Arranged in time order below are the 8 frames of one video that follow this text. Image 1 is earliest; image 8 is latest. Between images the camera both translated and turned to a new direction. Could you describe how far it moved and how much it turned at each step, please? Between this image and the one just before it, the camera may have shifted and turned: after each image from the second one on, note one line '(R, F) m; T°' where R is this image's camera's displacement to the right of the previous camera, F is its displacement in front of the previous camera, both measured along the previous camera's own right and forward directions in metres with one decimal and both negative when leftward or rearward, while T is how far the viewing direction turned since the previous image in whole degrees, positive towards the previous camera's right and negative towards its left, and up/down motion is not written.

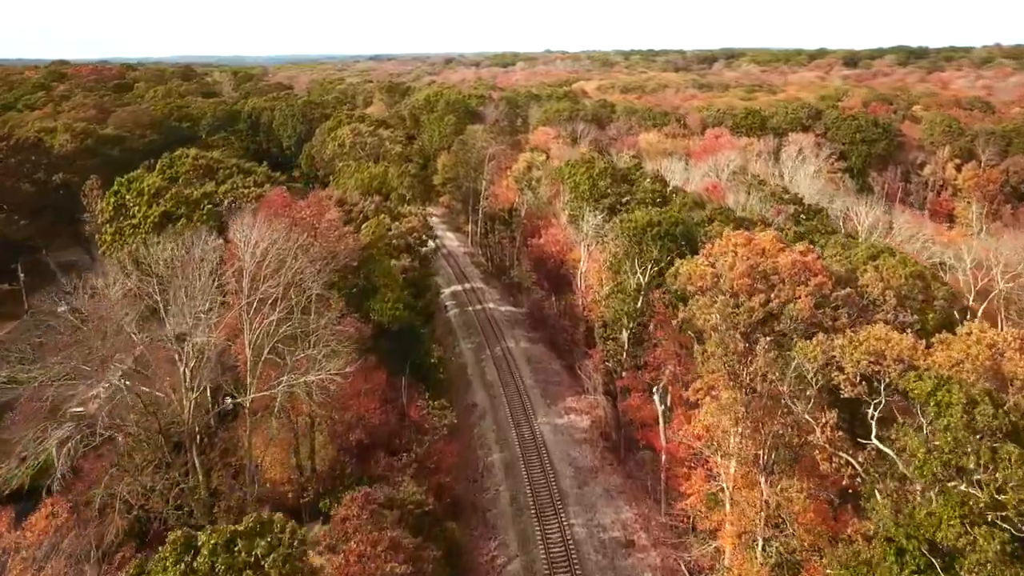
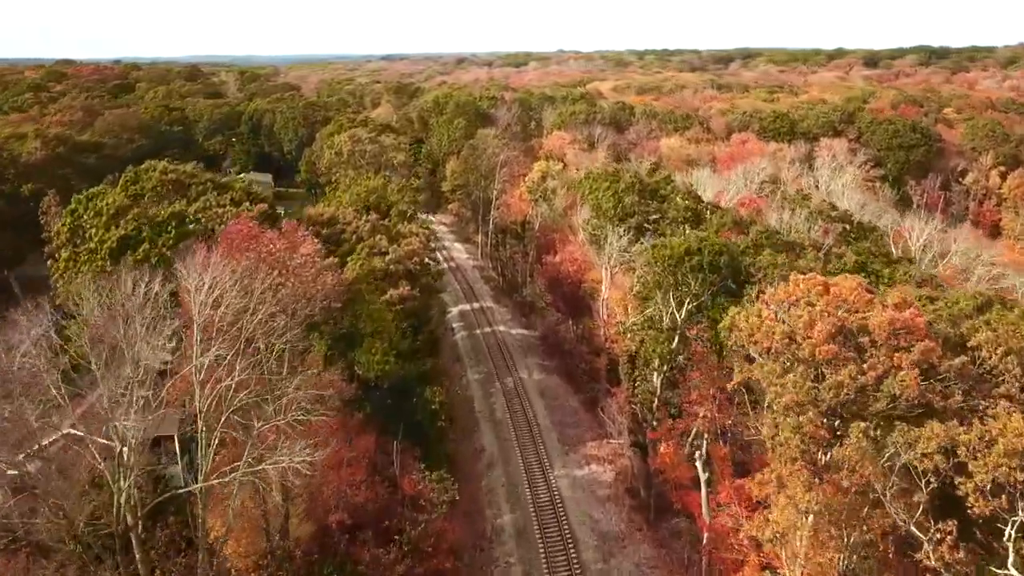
(-0.1, +3.4) m; -1°
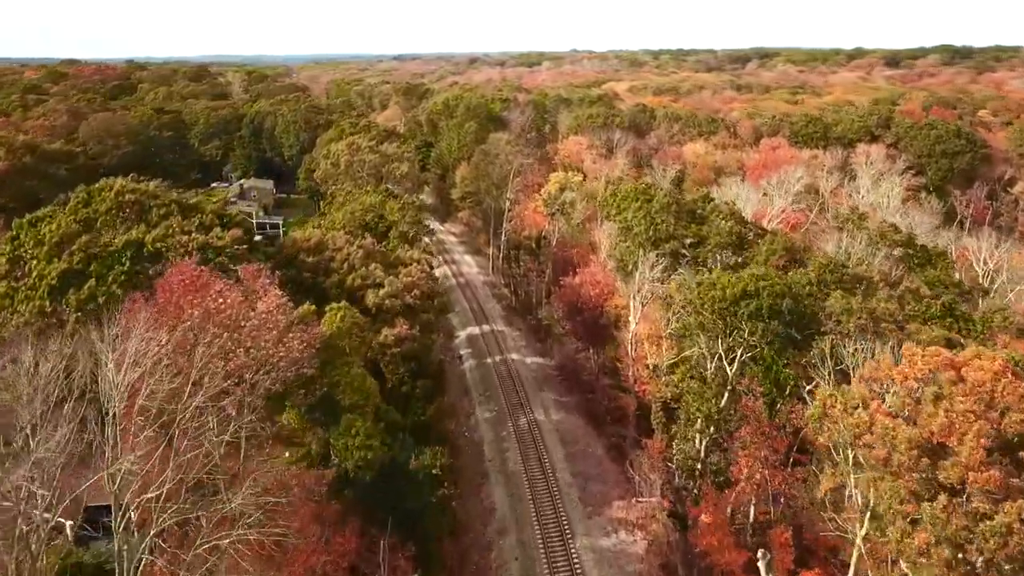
(-0.1, +3.5) m; -1°
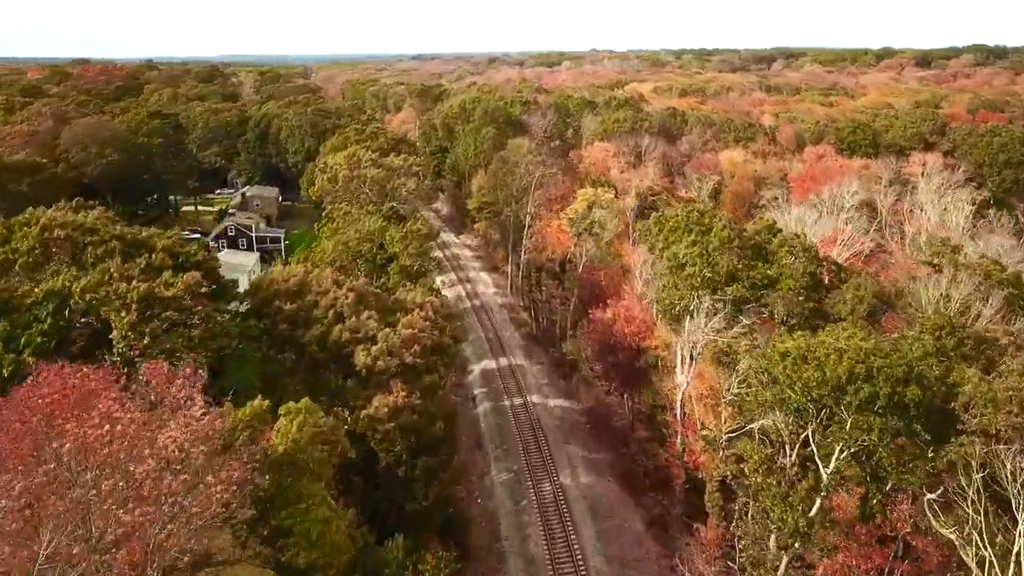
(-0.2, +4.1) m; -1°
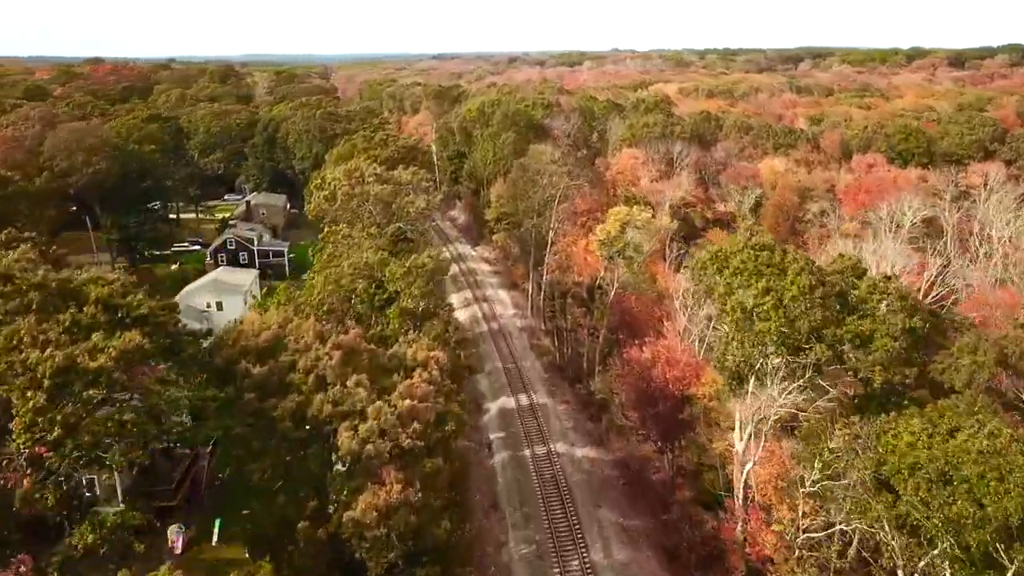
(-0.1, +3.5) m; -1°
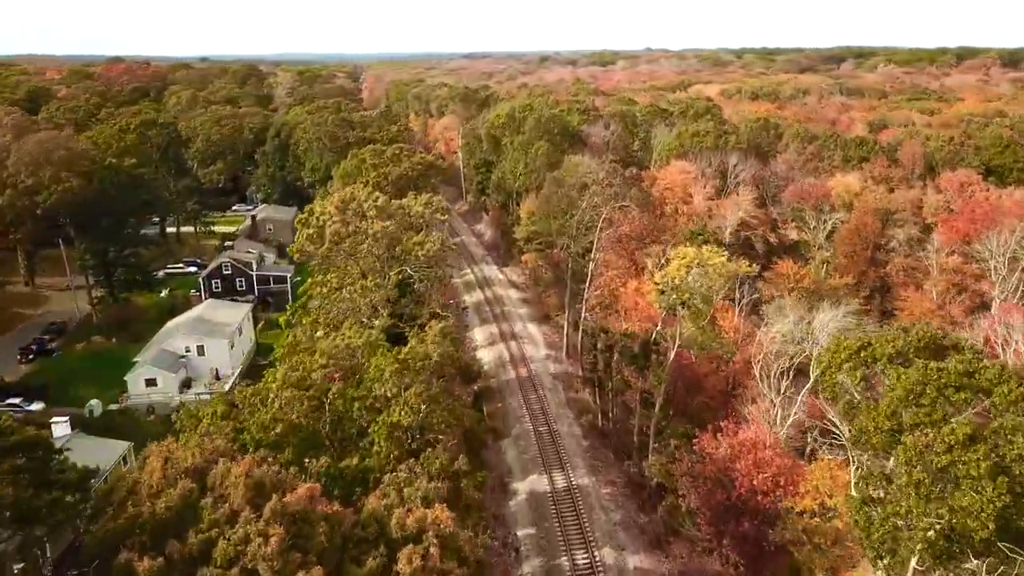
(-0.2, +5.4) m; -2°
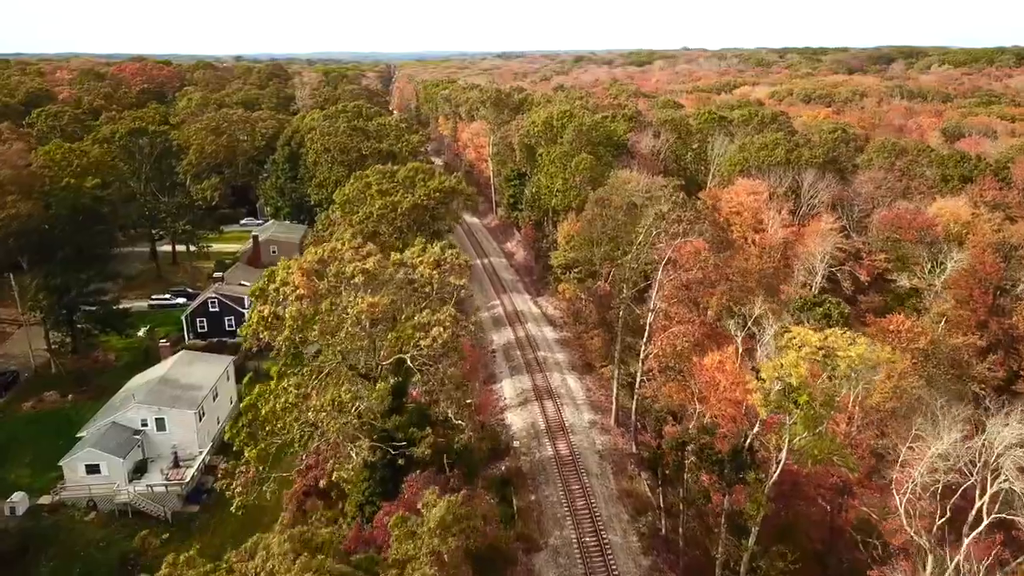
(-0.3, +6.0) m; -2°
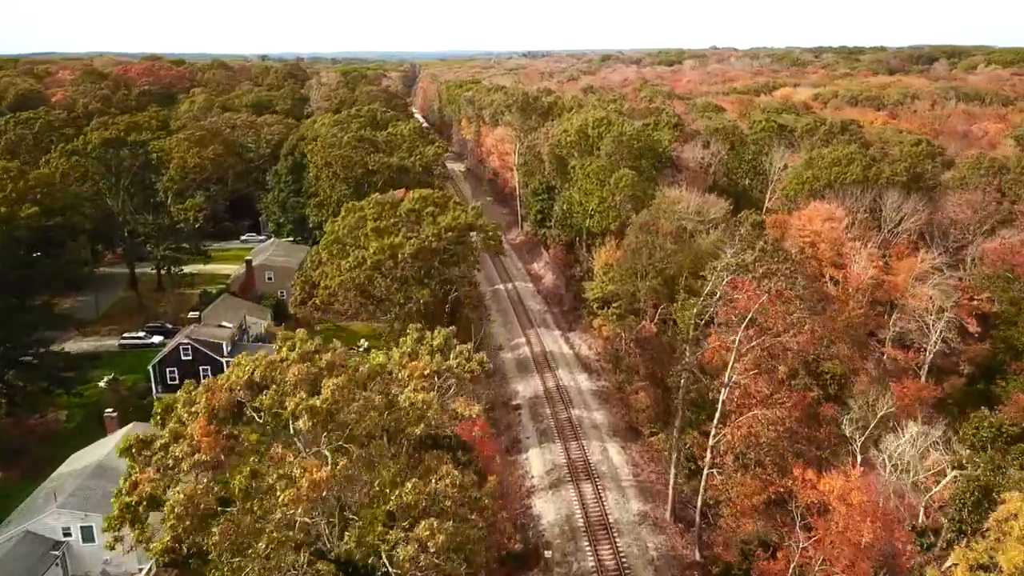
(-0.2, +5.4) m; -2°
